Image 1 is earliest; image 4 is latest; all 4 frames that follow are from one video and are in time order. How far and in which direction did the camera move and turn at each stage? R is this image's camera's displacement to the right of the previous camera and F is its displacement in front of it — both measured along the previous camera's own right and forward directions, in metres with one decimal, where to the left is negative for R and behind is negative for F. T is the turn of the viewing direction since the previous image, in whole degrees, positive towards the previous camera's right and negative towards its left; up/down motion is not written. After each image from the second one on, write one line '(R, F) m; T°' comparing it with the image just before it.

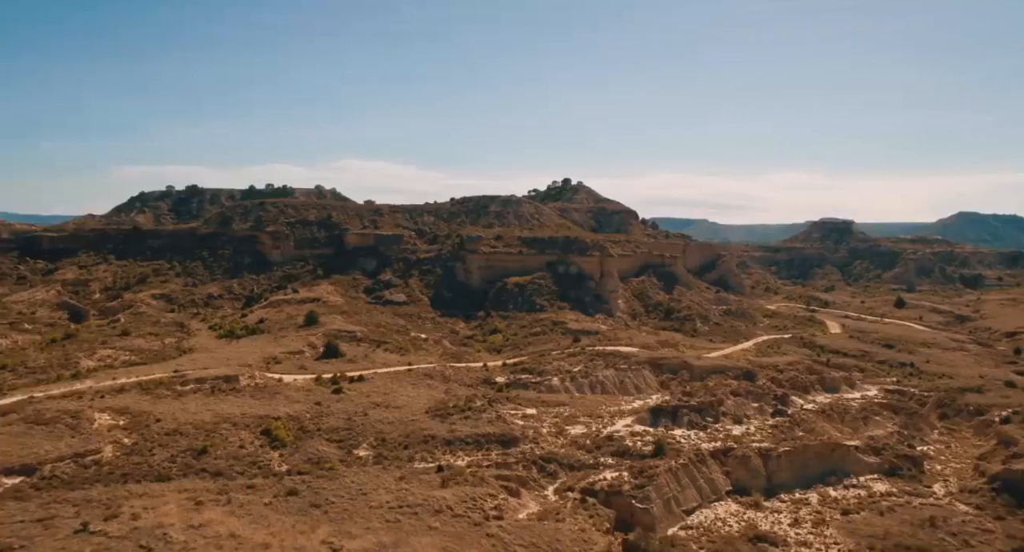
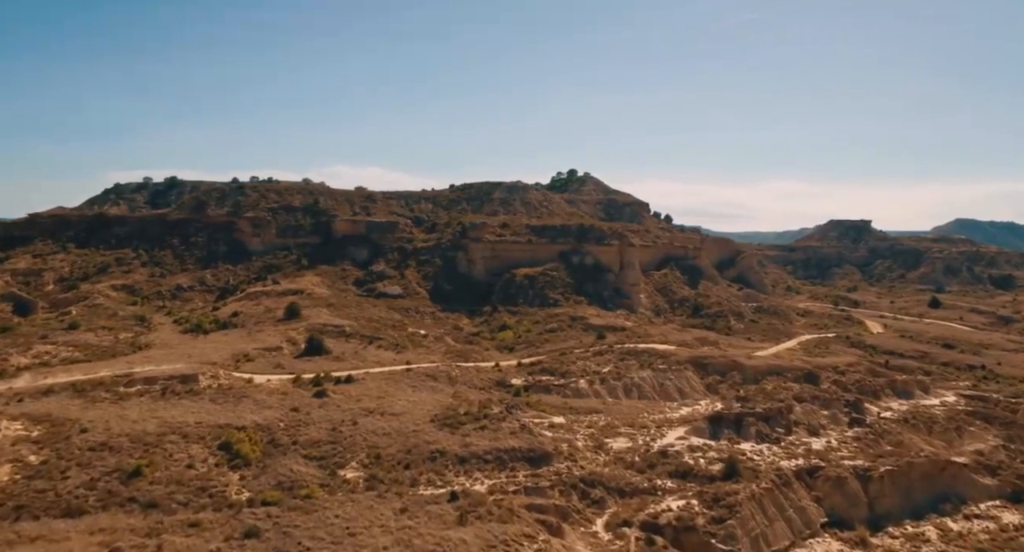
(-1.6, +7.3) m; +1°
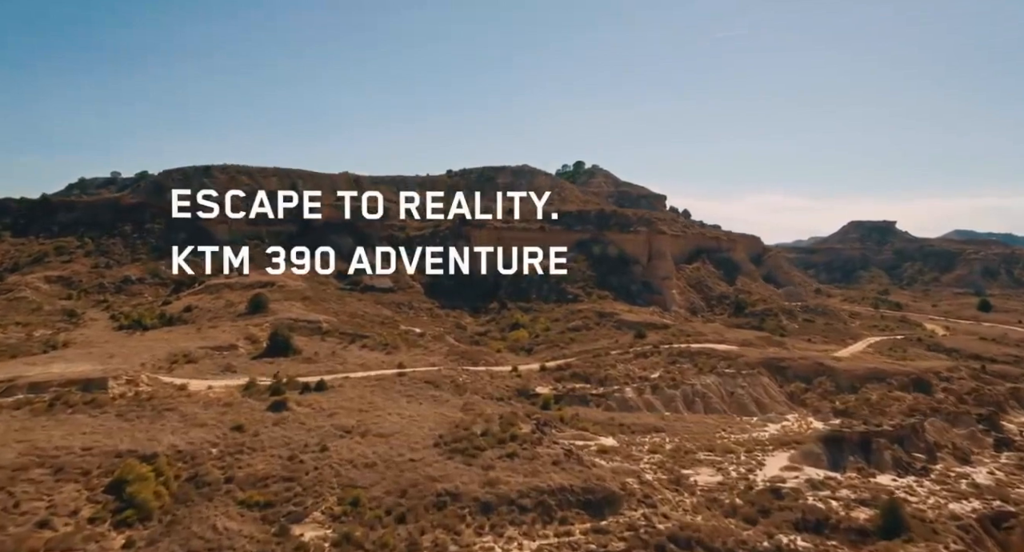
(-1.5, +8.8) m; +1°
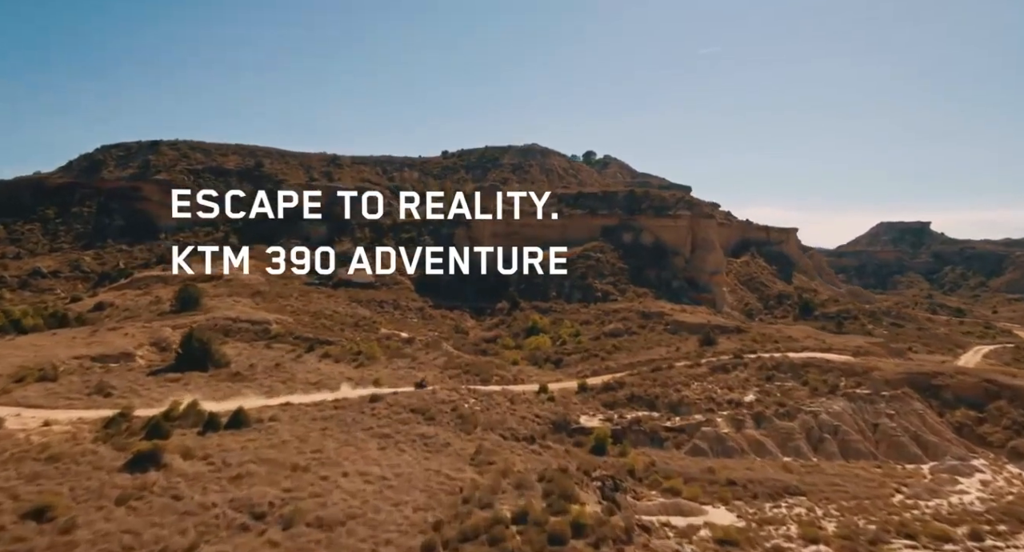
(-1.1, +9.8) m; +1°
